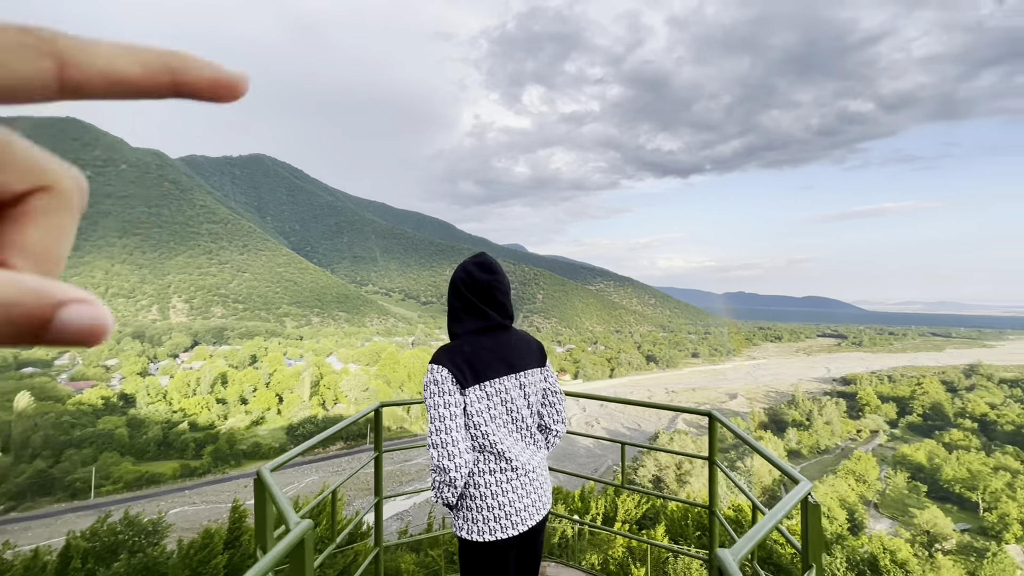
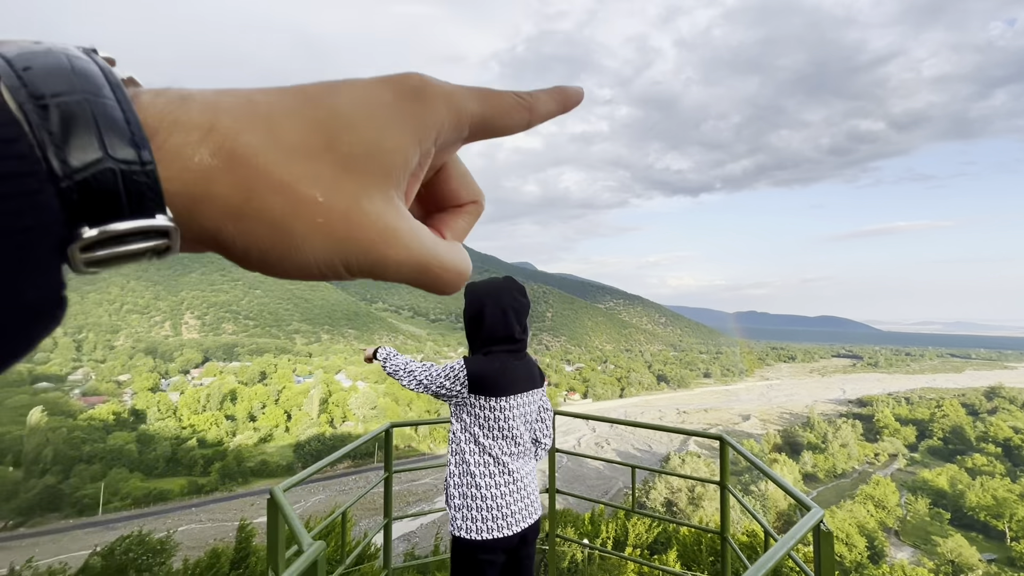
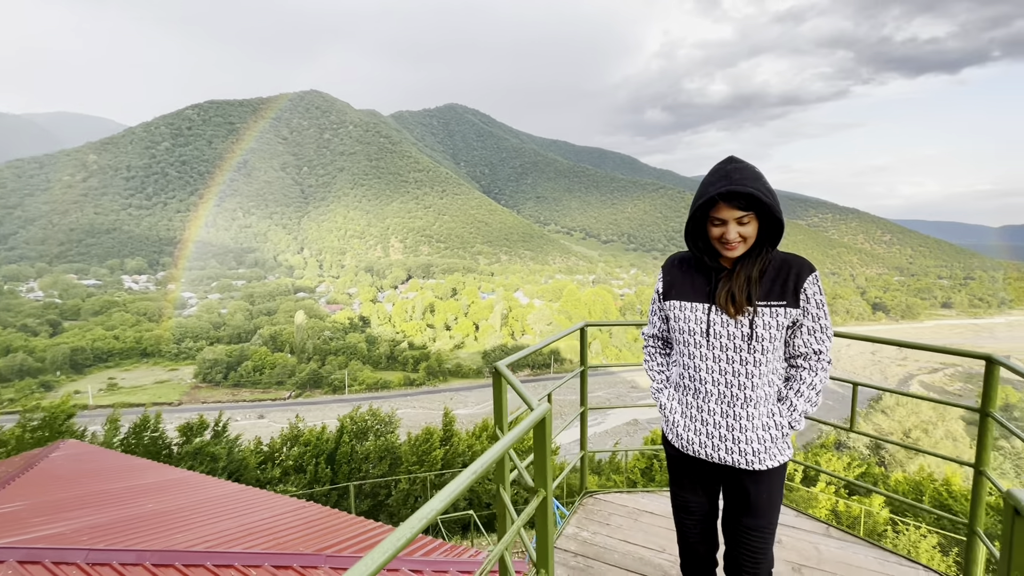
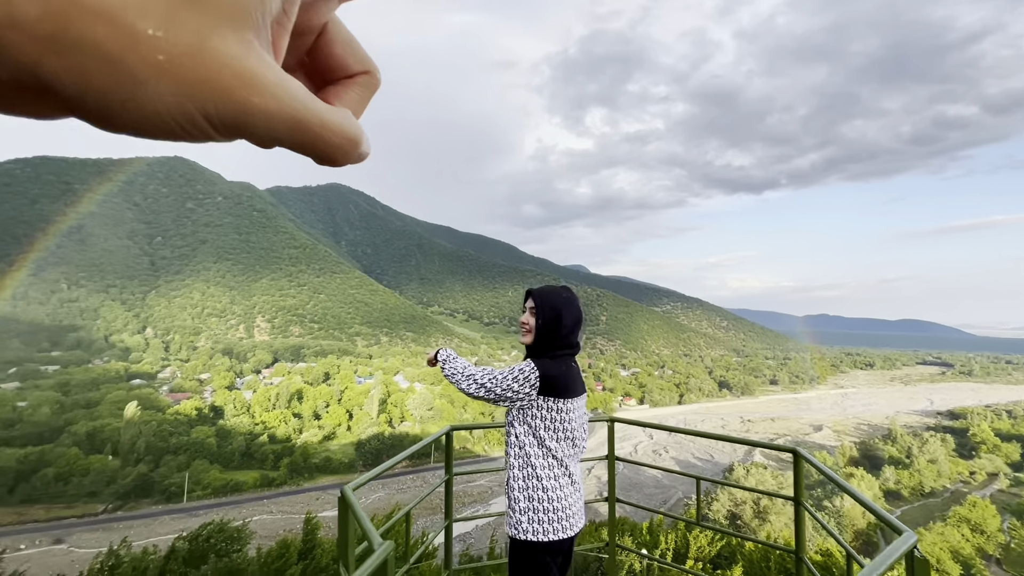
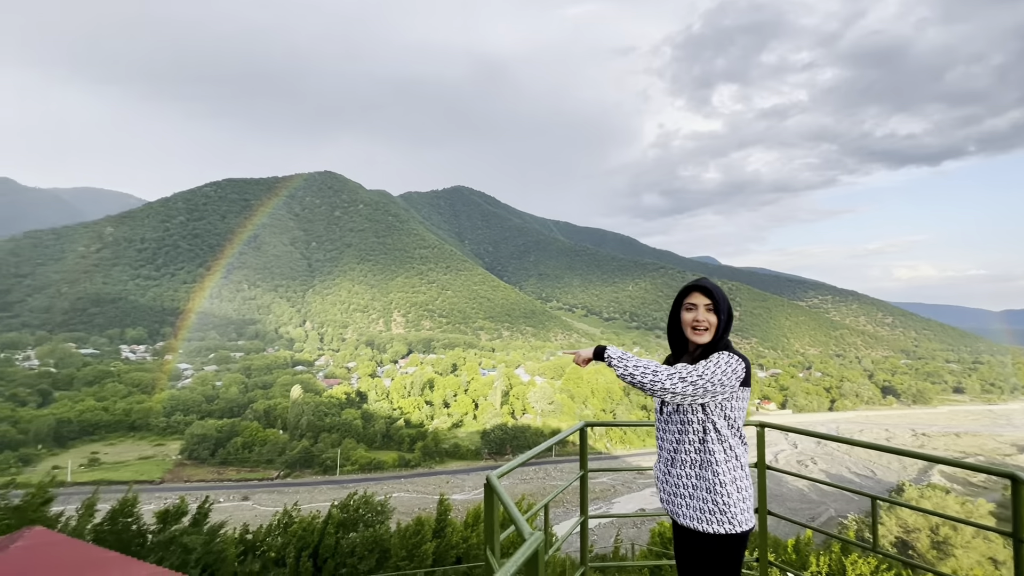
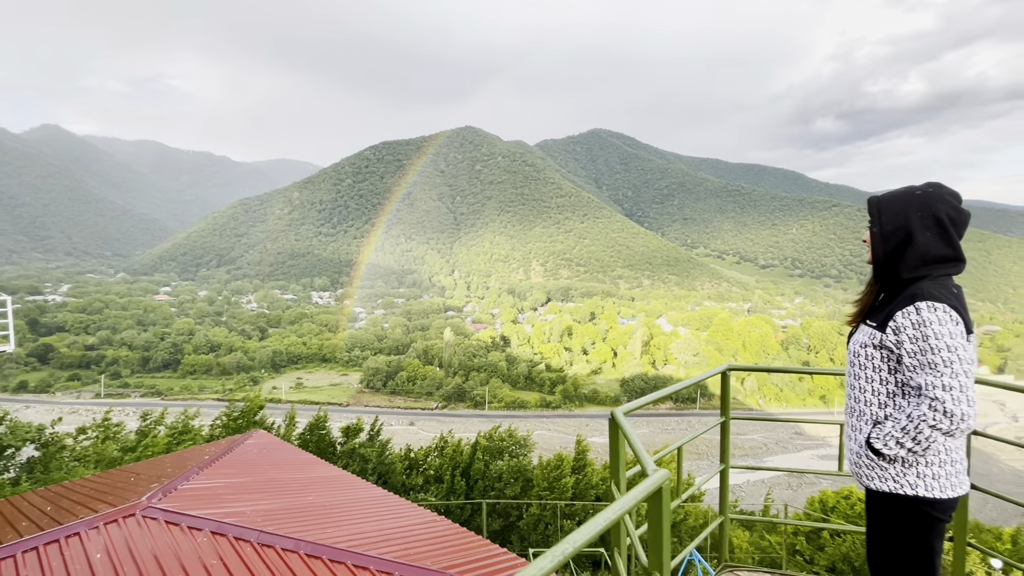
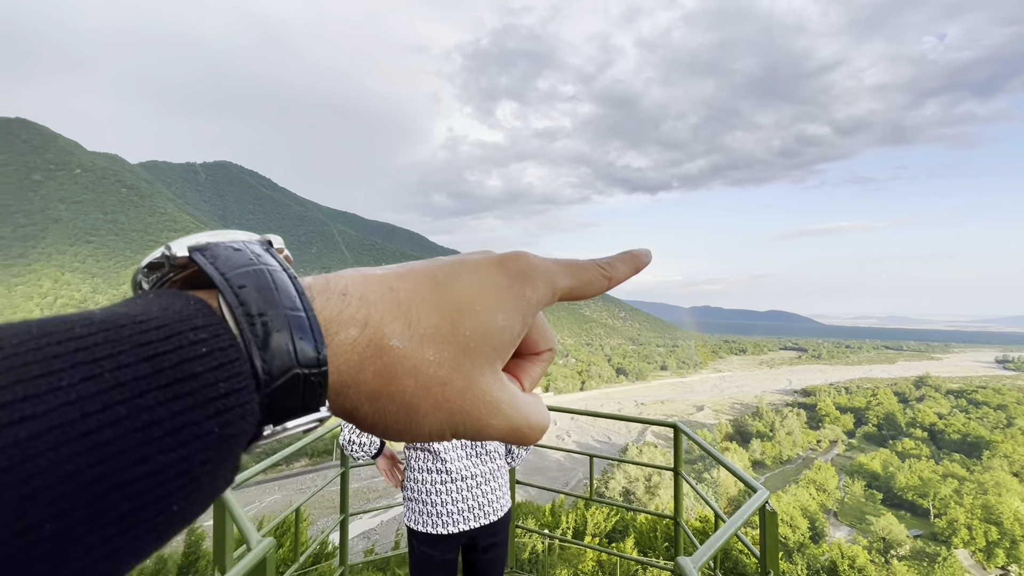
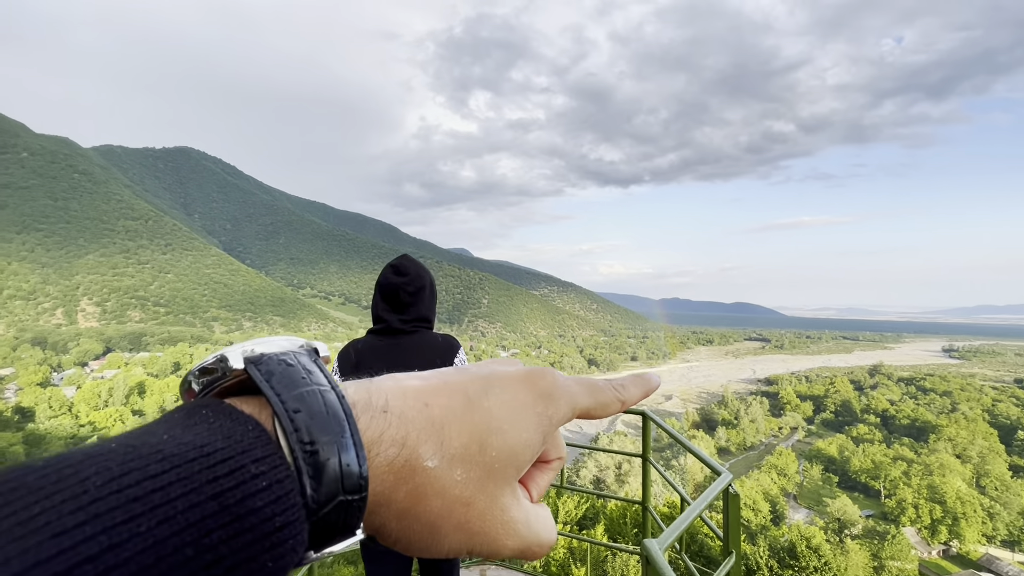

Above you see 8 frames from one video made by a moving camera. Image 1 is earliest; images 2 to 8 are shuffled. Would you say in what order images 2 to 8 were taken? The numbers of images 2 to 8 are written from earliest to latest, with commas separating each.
8, 7, 2, 4, 5, 6, 3
